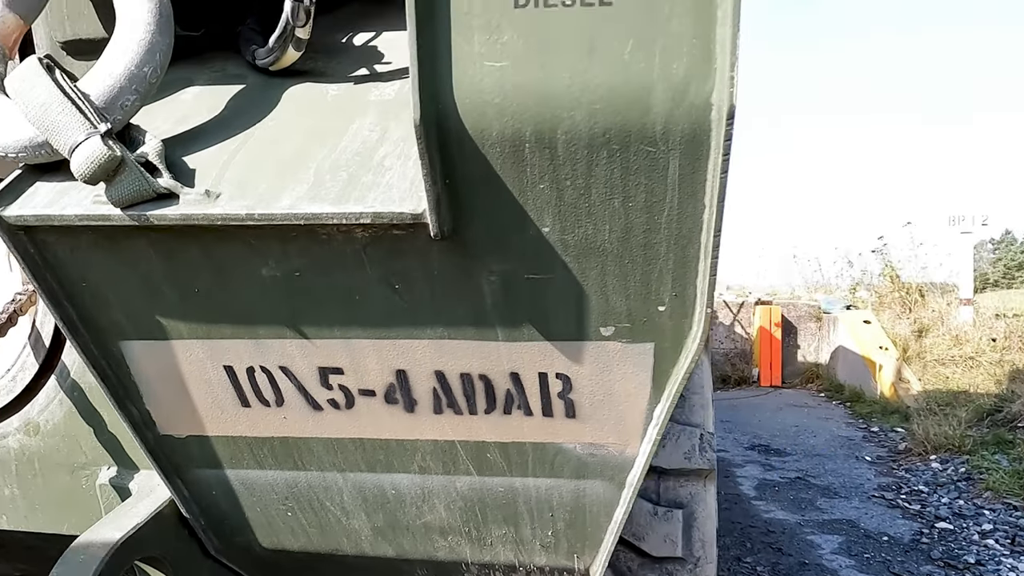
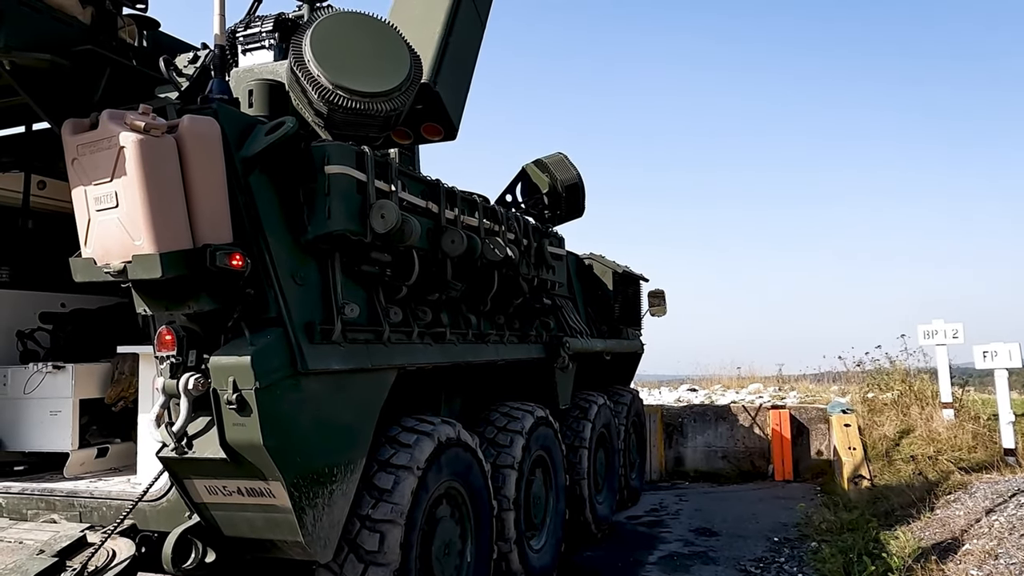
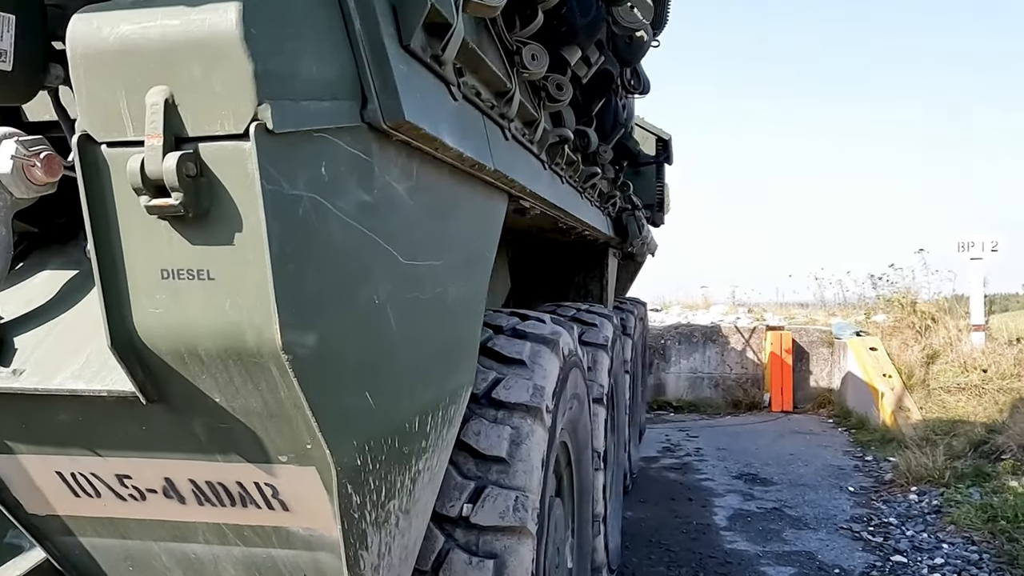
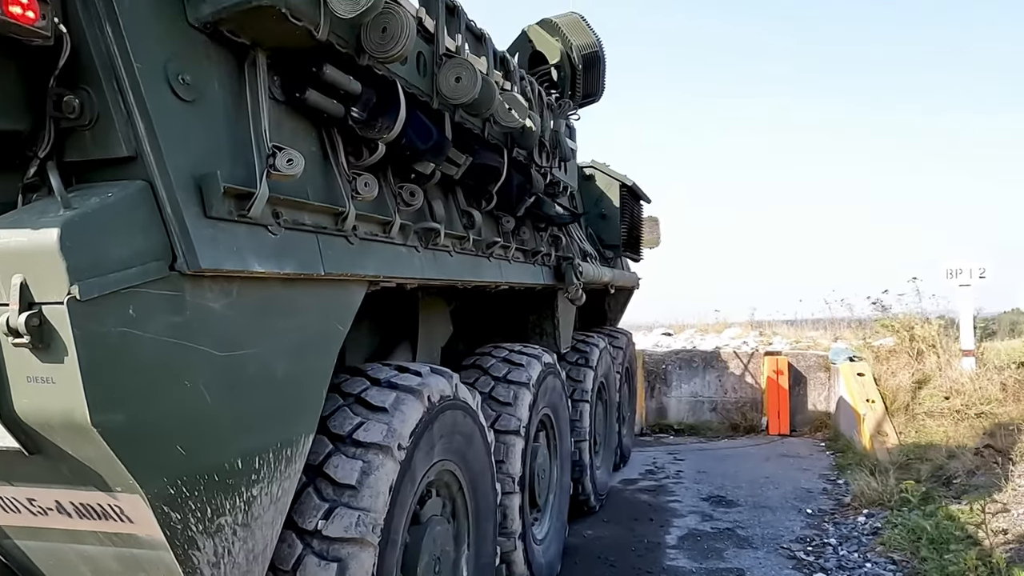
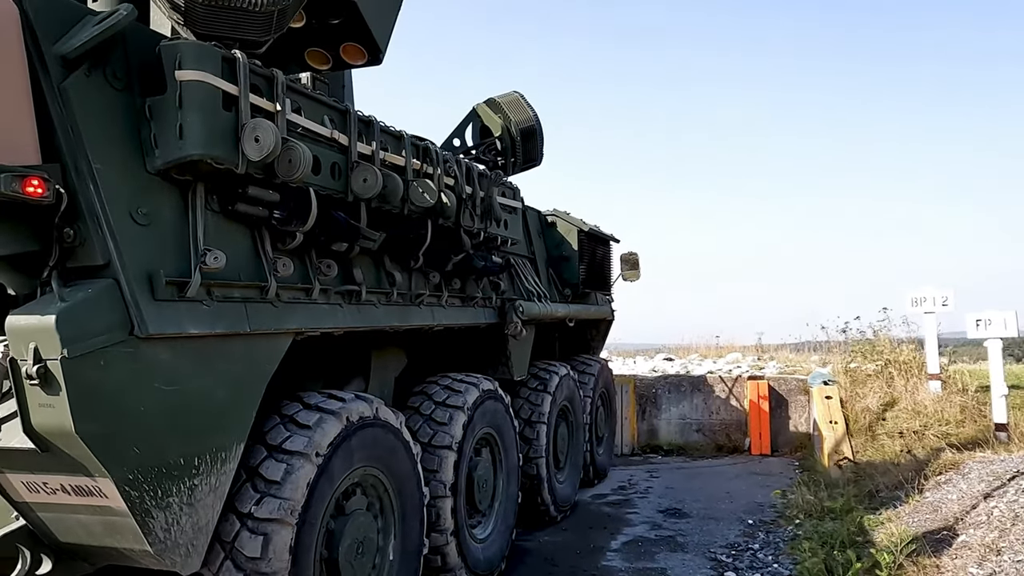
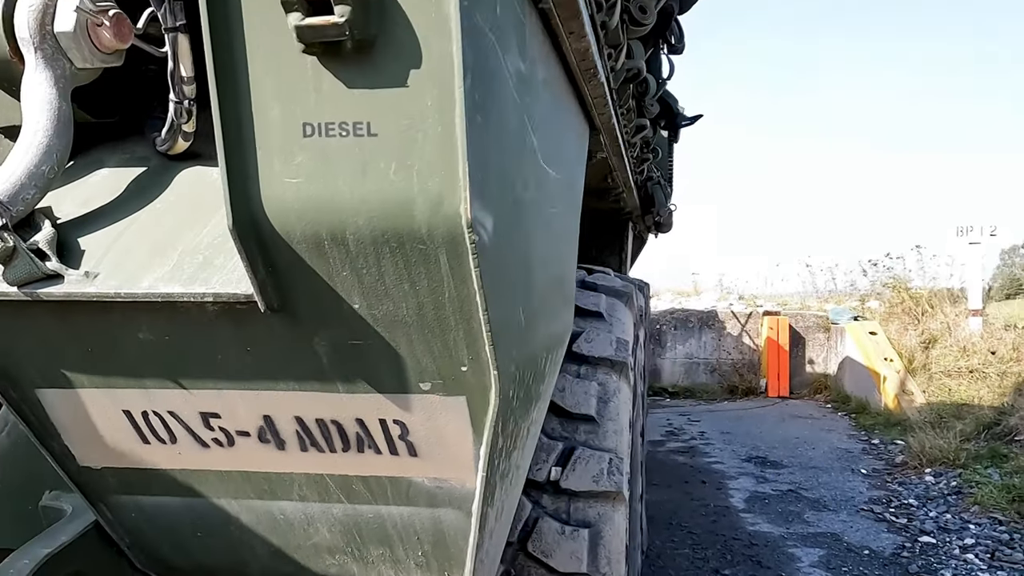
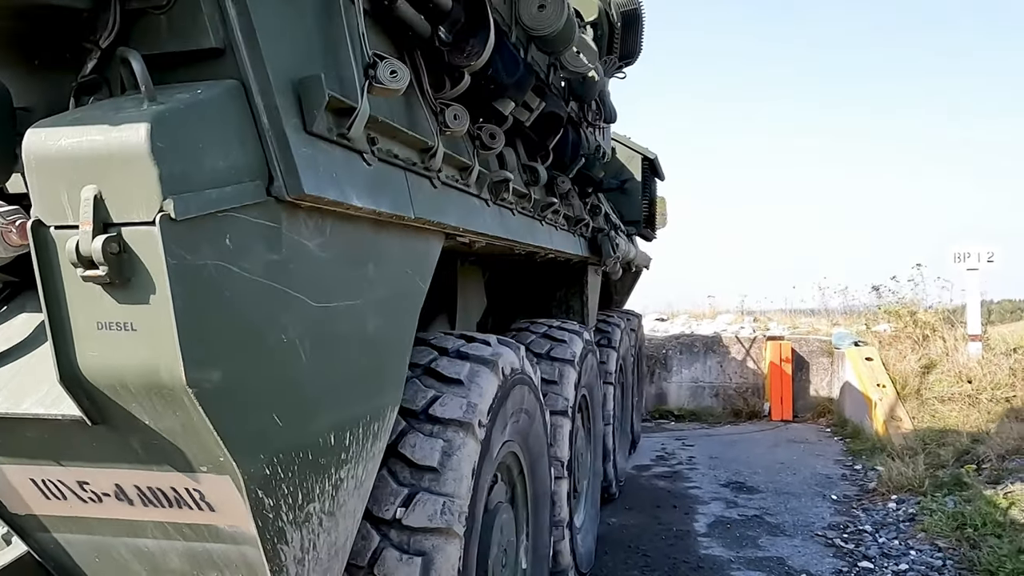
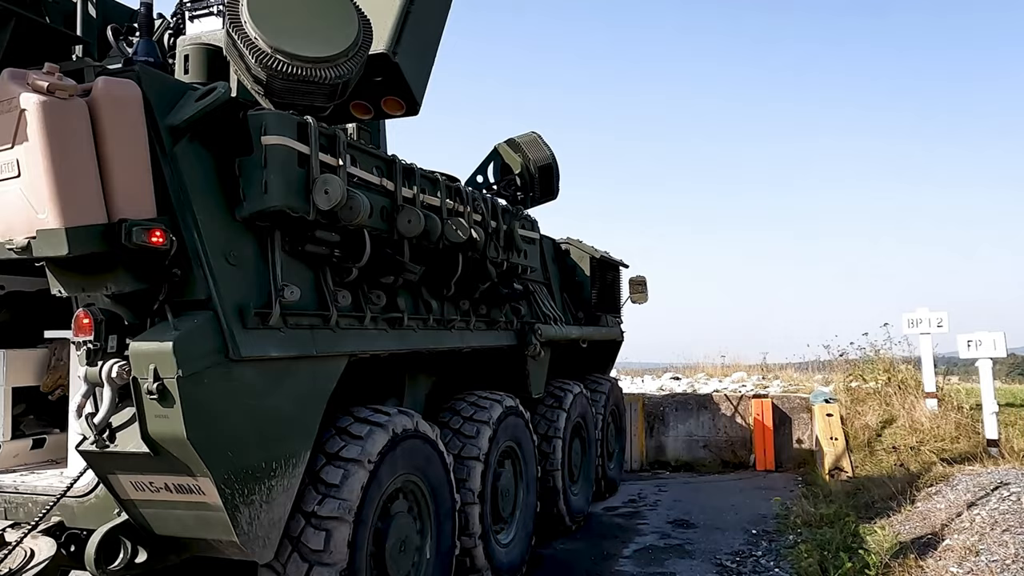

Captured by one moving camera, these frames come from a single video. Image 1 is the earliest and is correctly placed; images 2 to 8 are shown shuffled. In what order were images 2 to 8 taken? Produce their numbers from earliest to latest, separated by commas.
6, 3, 7, 4, 5, 8, 2
